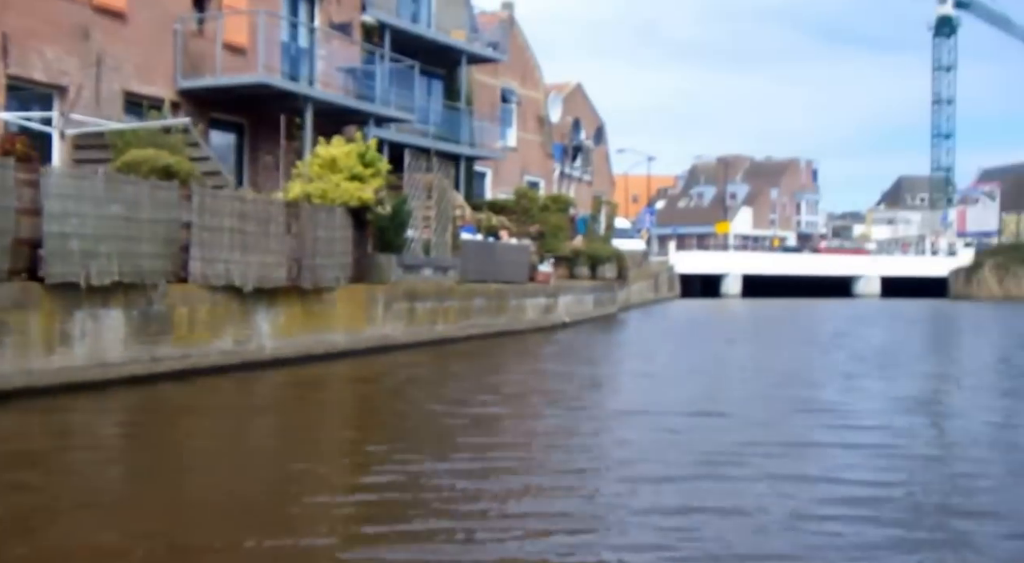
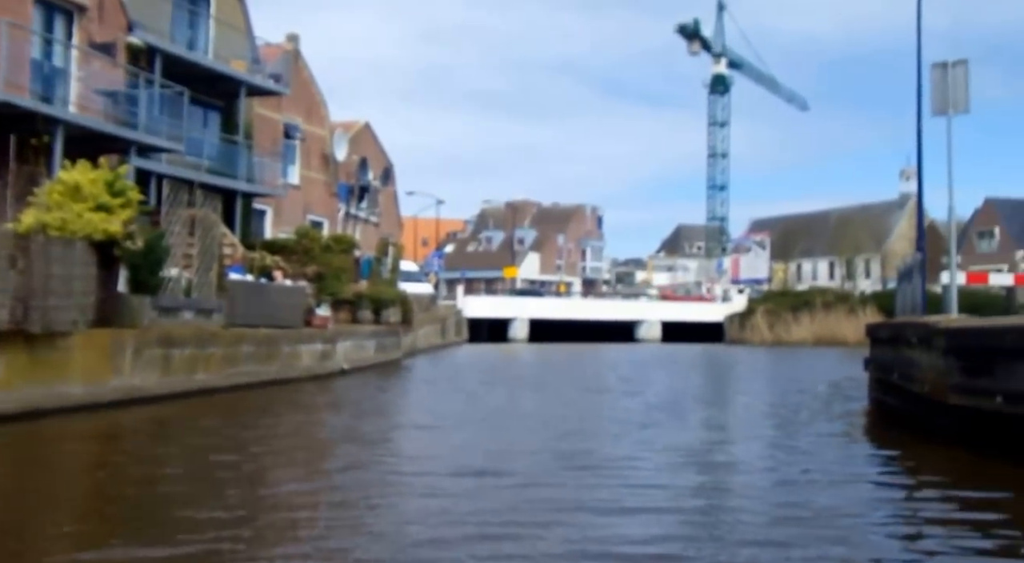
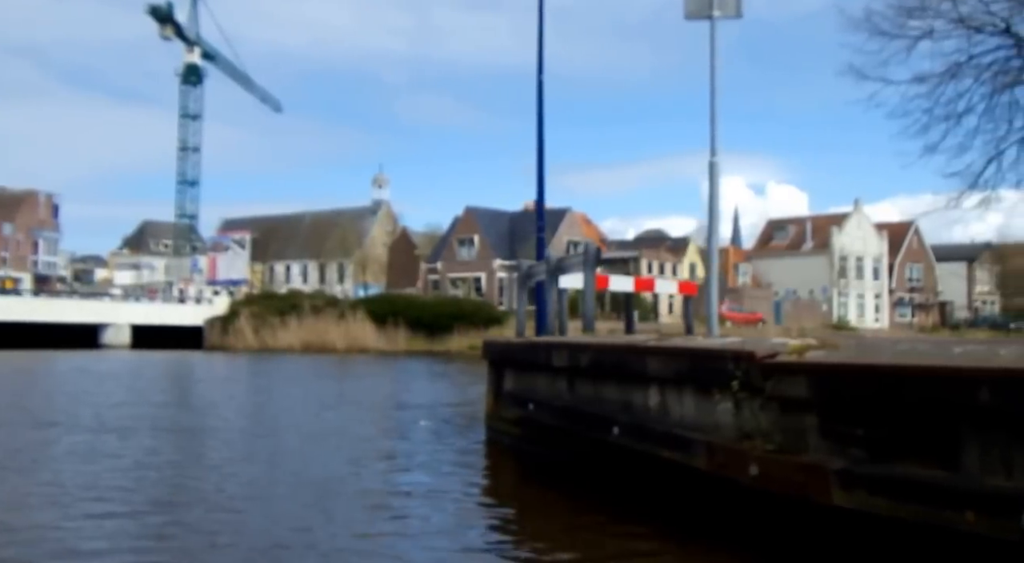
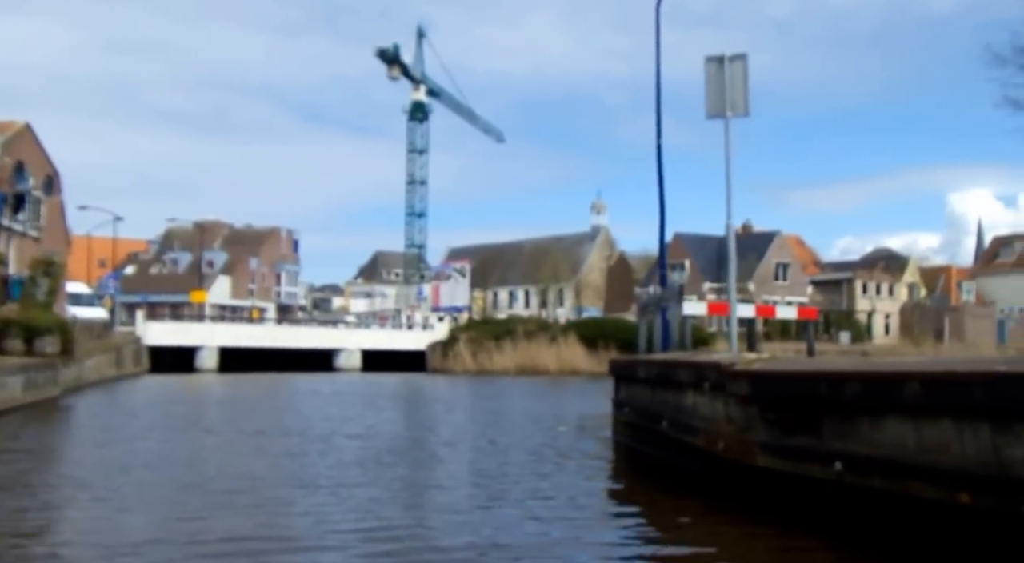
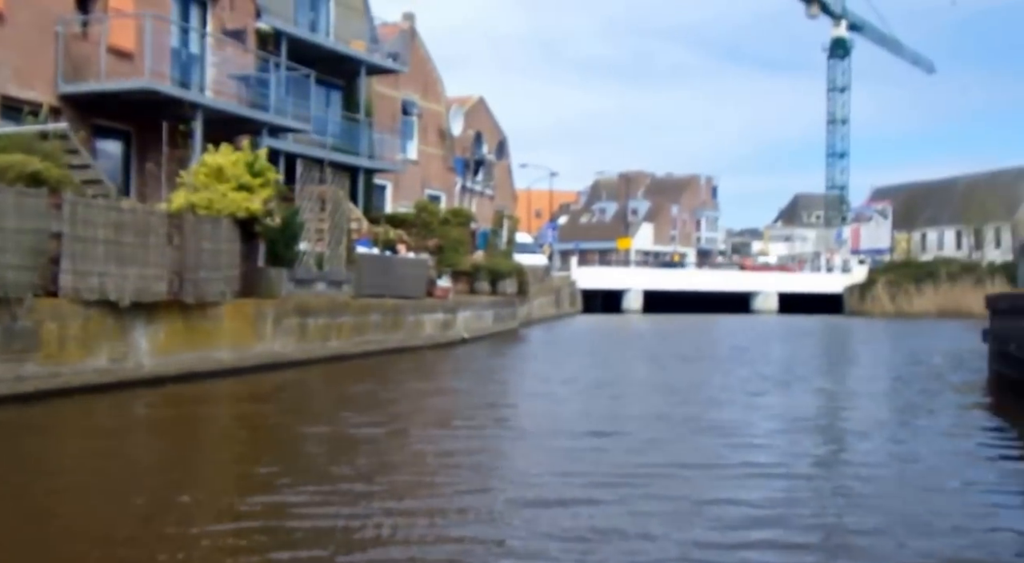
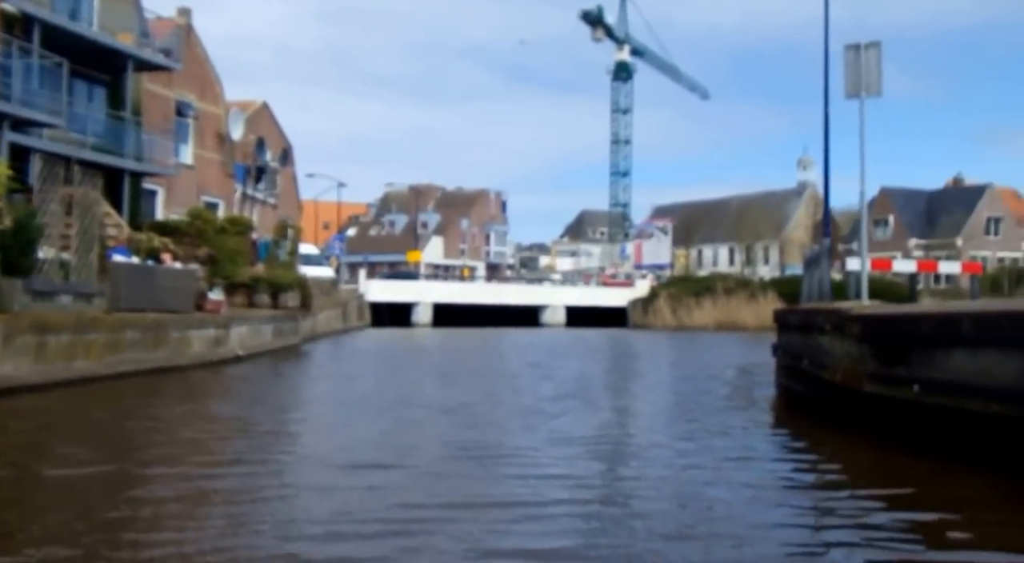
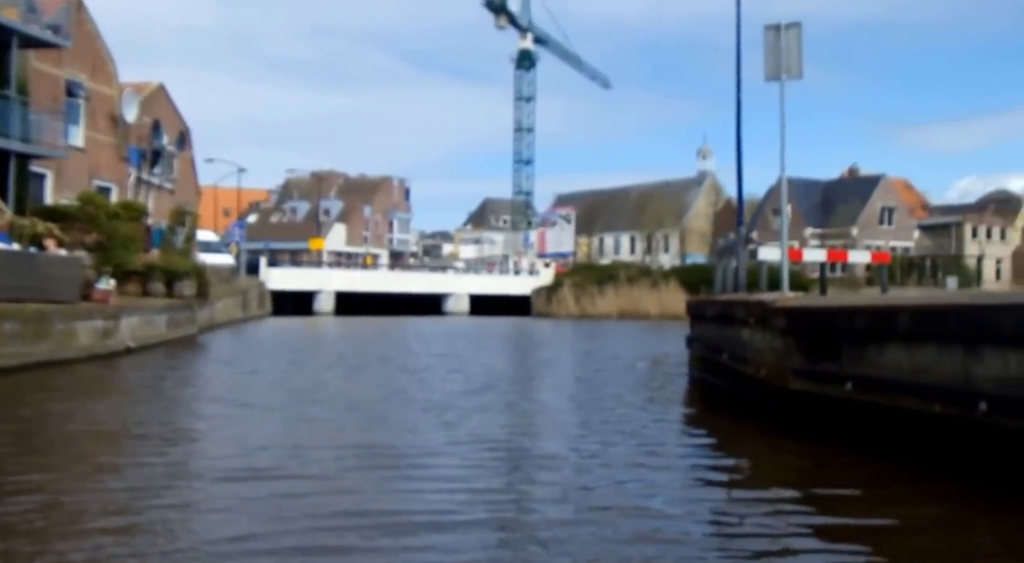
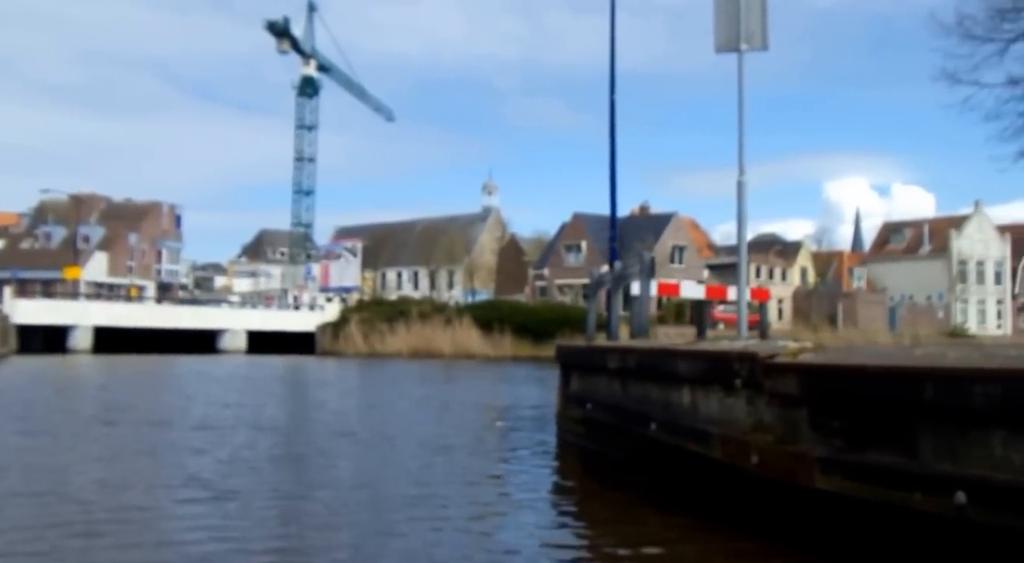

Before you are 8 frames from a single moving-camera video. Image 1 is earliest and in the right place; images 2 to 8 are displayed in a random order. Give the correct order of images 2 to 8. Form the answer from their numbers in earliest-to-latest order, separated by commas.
5, 2, 6, 7, 4, 8, 3
